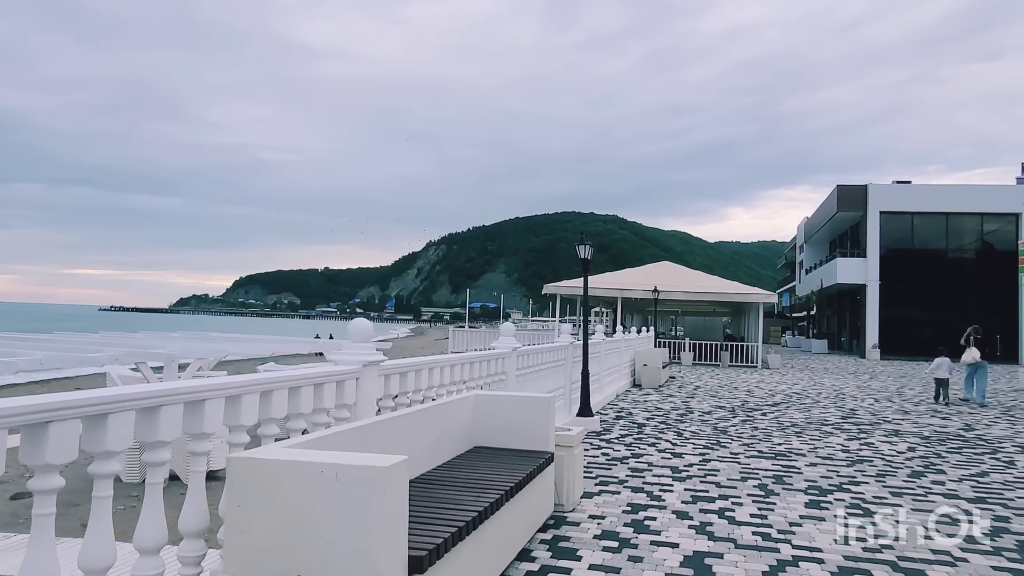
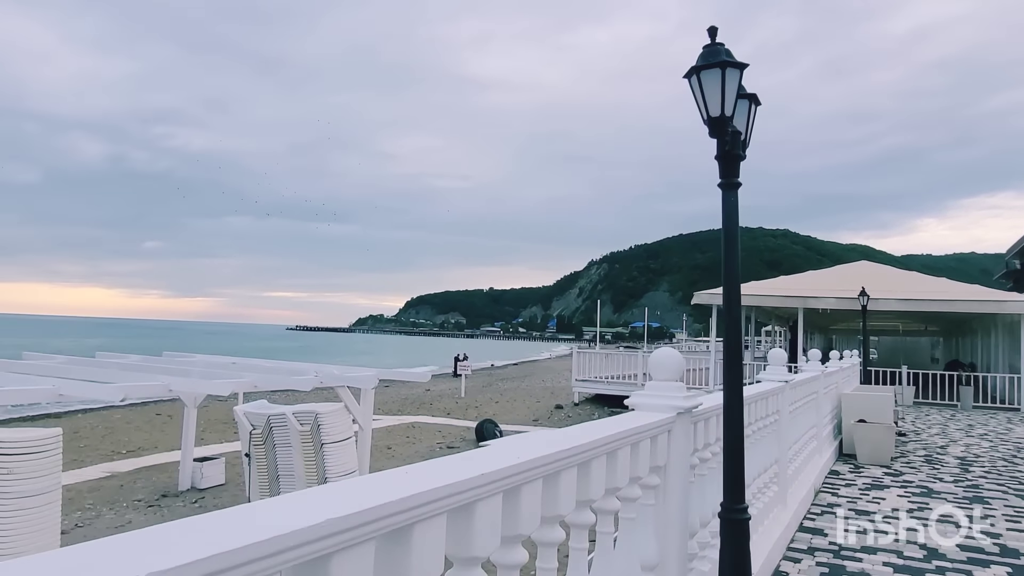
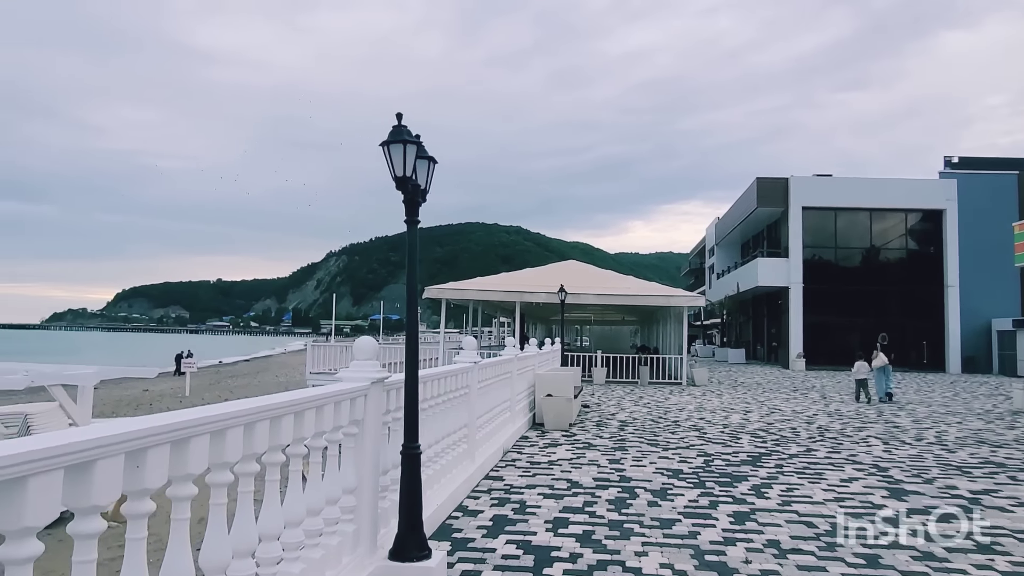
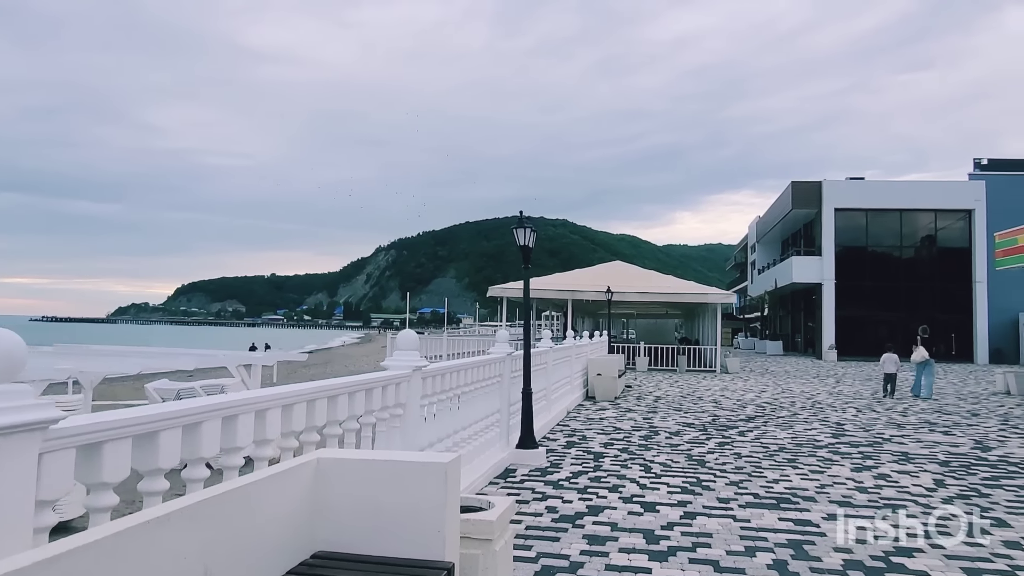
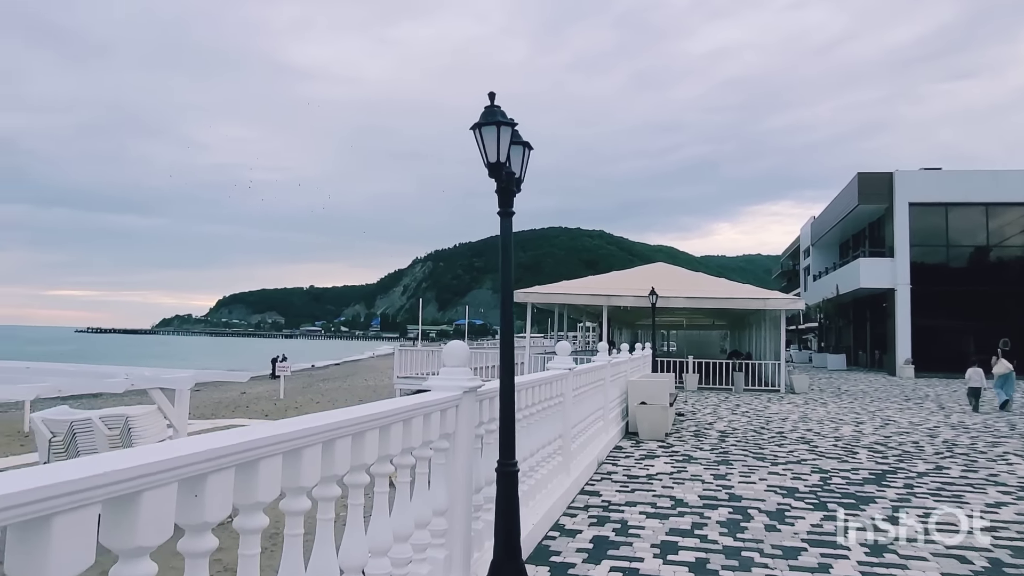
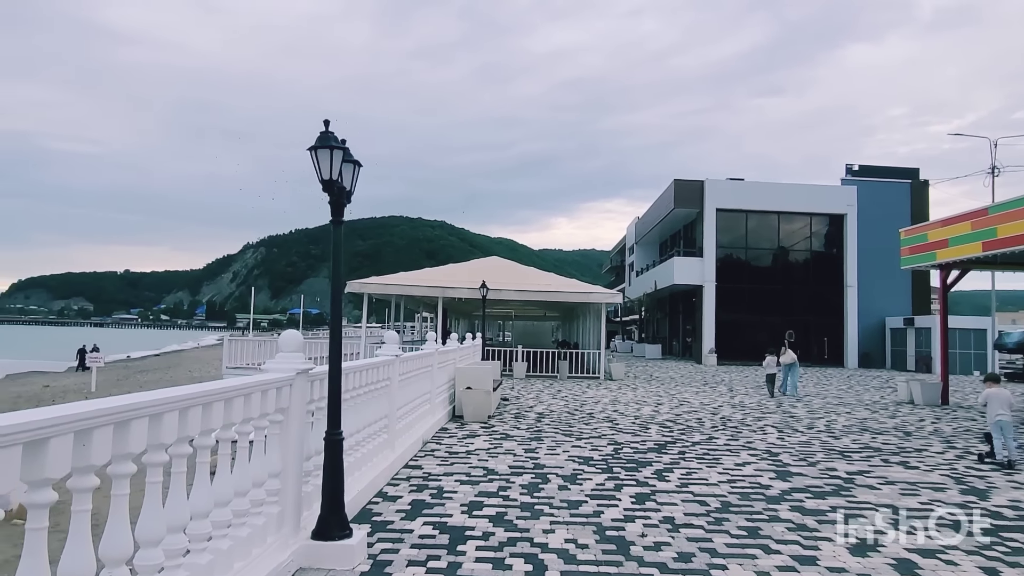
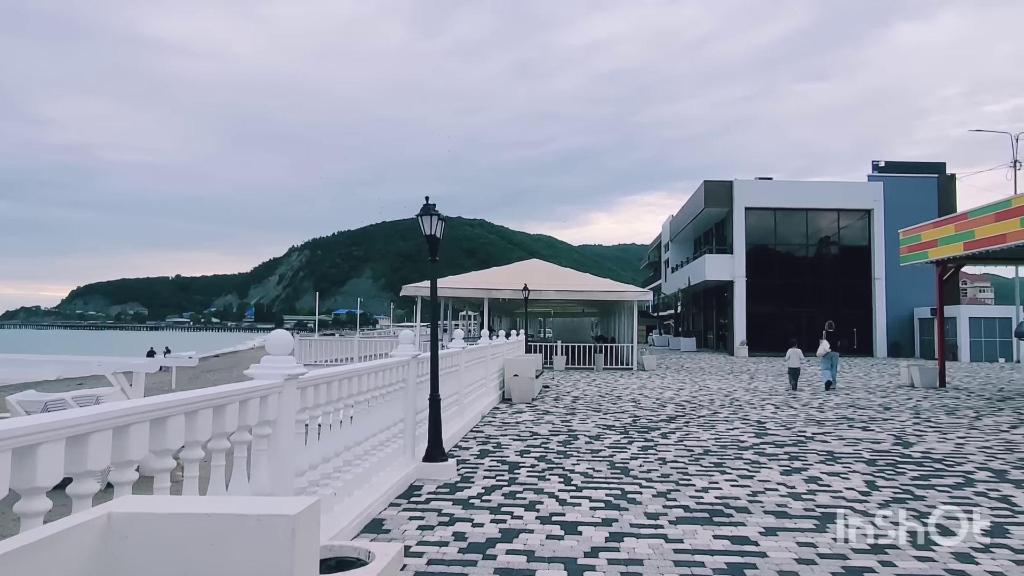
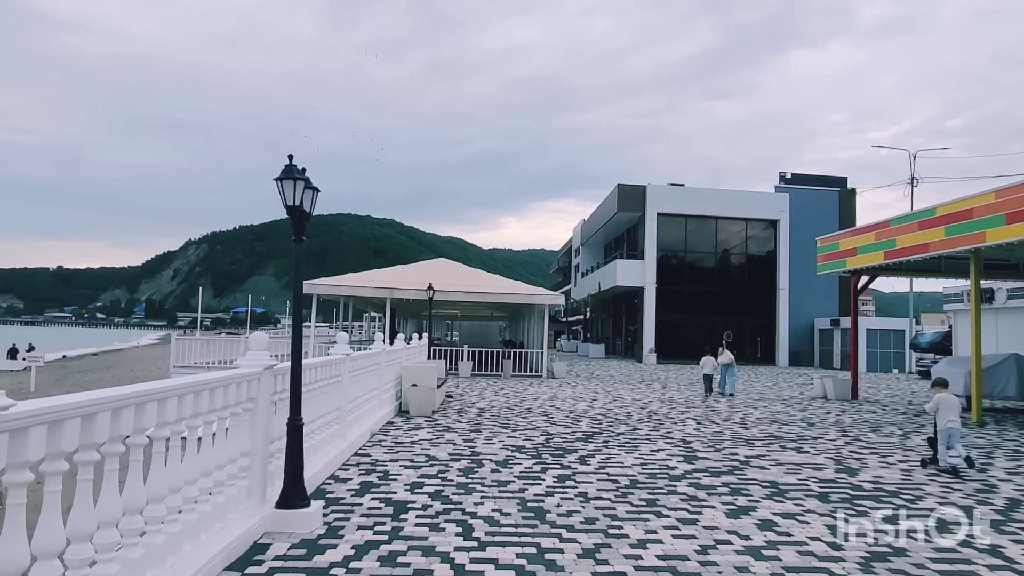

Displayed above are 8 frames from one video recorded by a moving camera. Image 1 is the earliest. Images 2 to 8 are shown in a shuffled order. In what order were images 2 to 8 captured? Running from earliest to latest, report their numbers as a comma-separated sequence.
4, 7, 8, 6, 3, 5, 2
